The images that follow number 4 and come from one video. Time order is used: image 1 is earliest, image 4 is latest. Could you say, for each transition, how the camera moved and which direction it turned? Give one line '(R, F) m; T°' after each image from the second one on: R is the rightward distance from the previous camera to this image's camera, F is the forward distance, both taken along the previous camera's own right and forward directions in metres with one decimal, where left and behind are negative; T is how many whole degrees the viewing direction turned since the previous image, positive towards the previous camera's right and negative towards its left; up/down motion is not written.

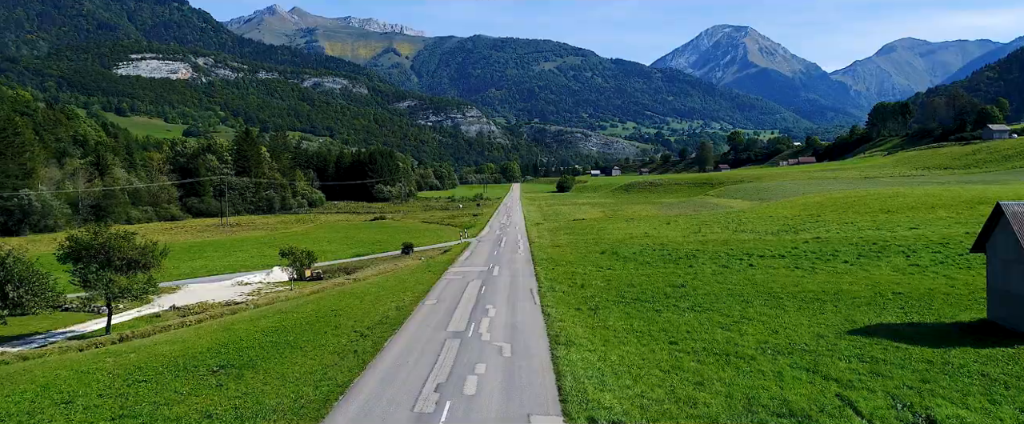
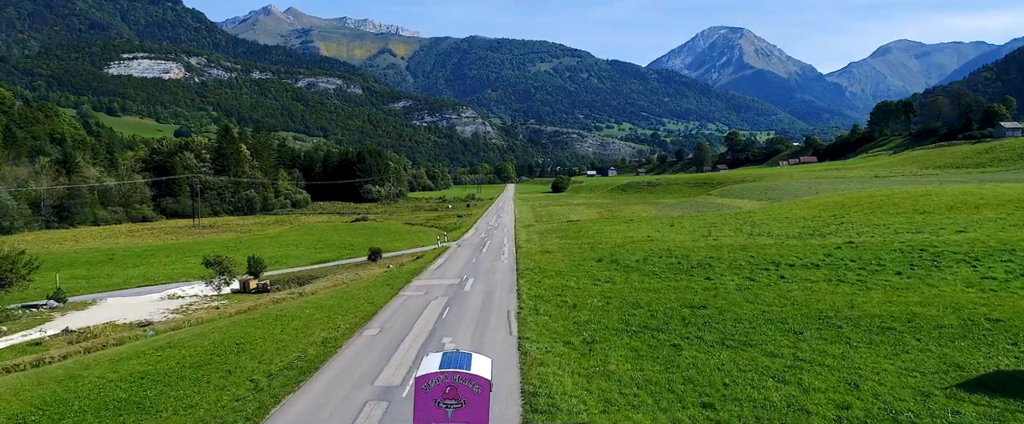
(+1.0, +7.8) m; 0°
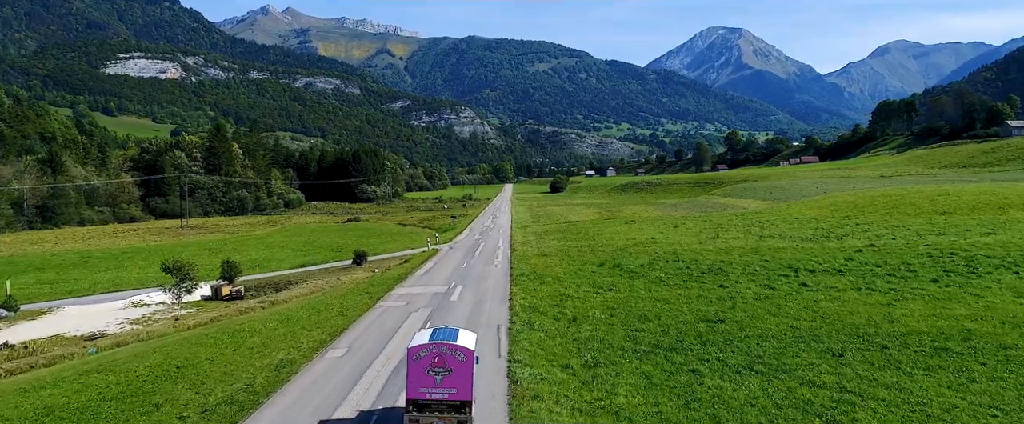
(+0.3, +3.4) m; 0°
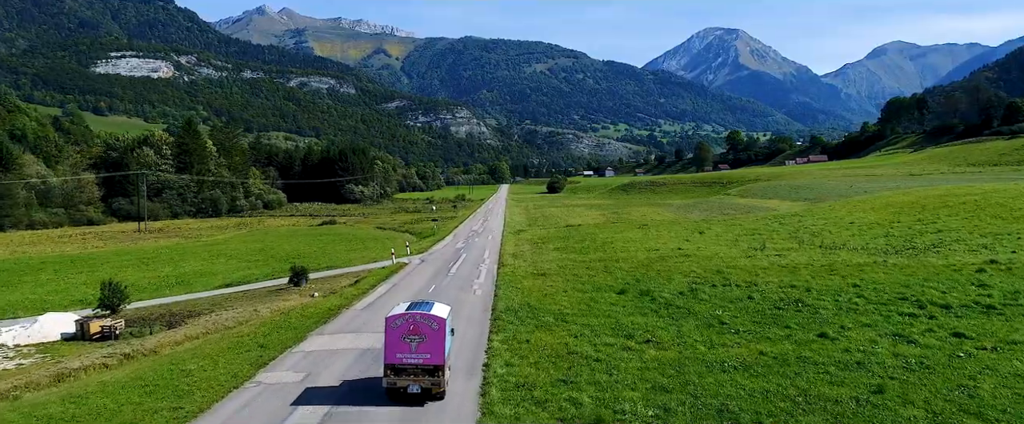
(+0.5, +11.7) m; 0°
